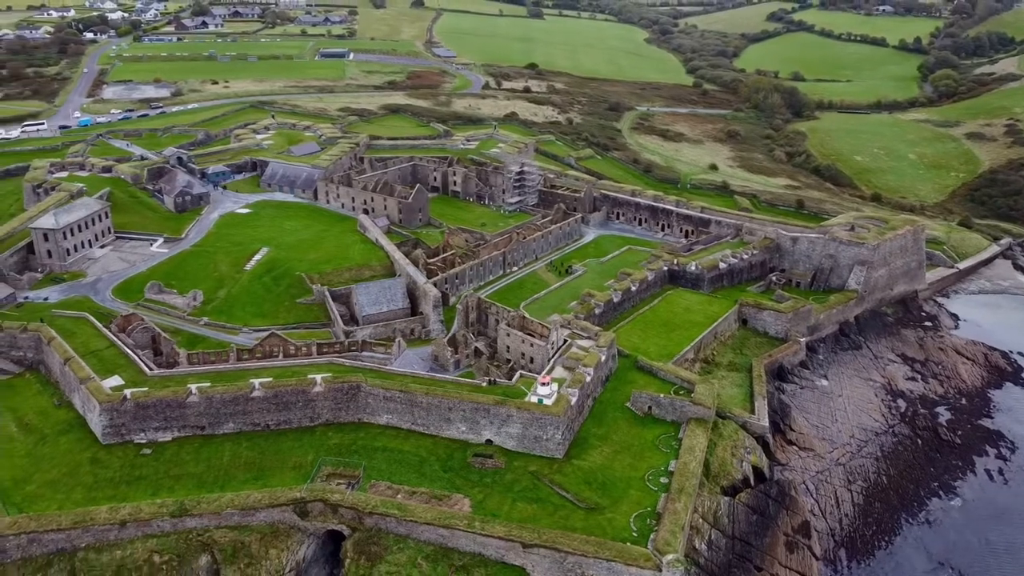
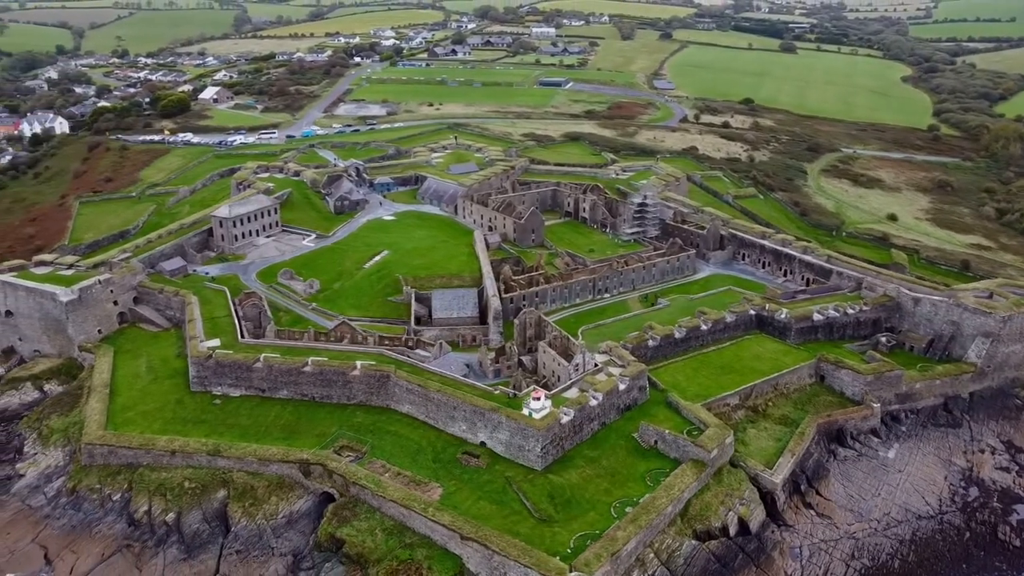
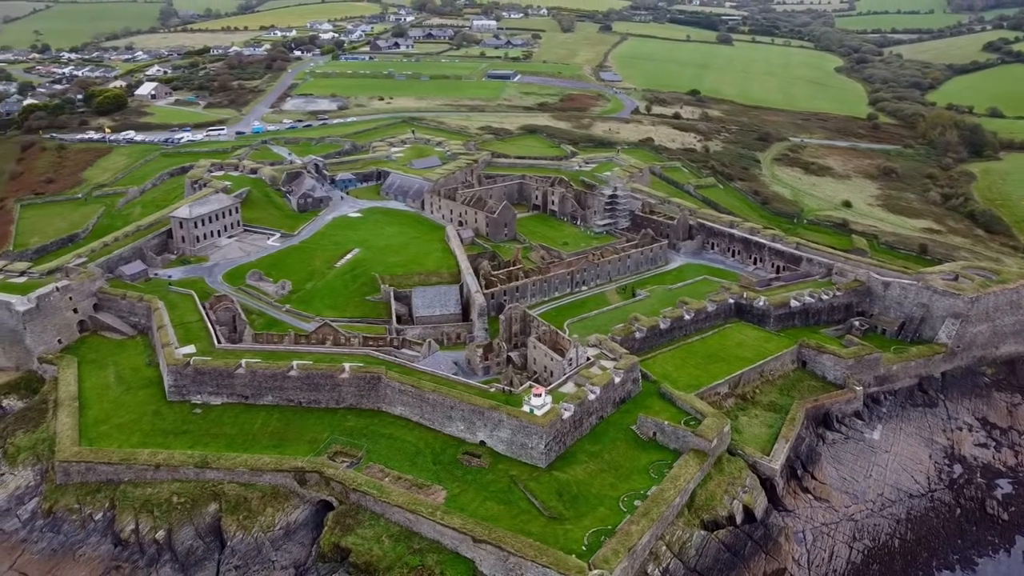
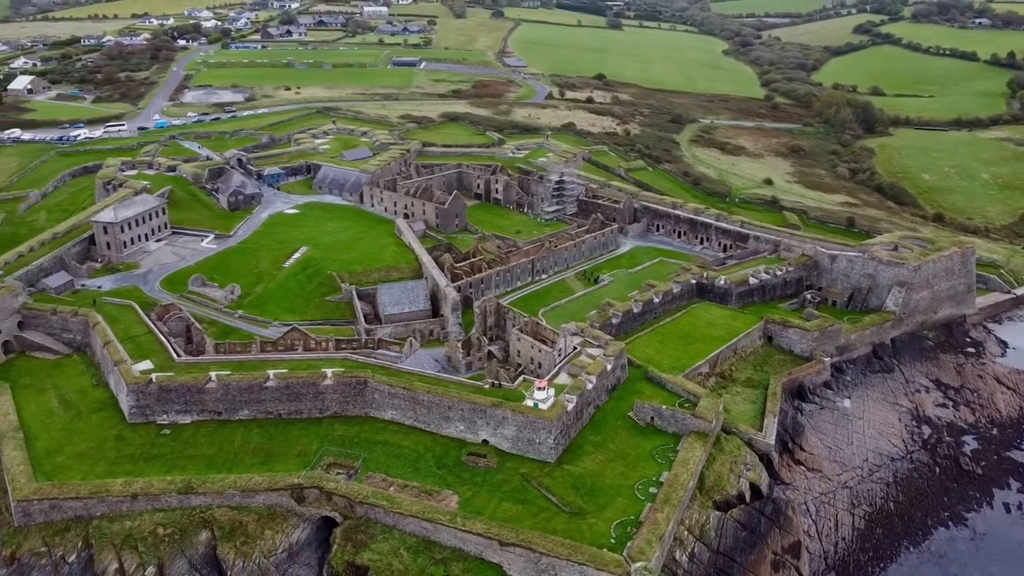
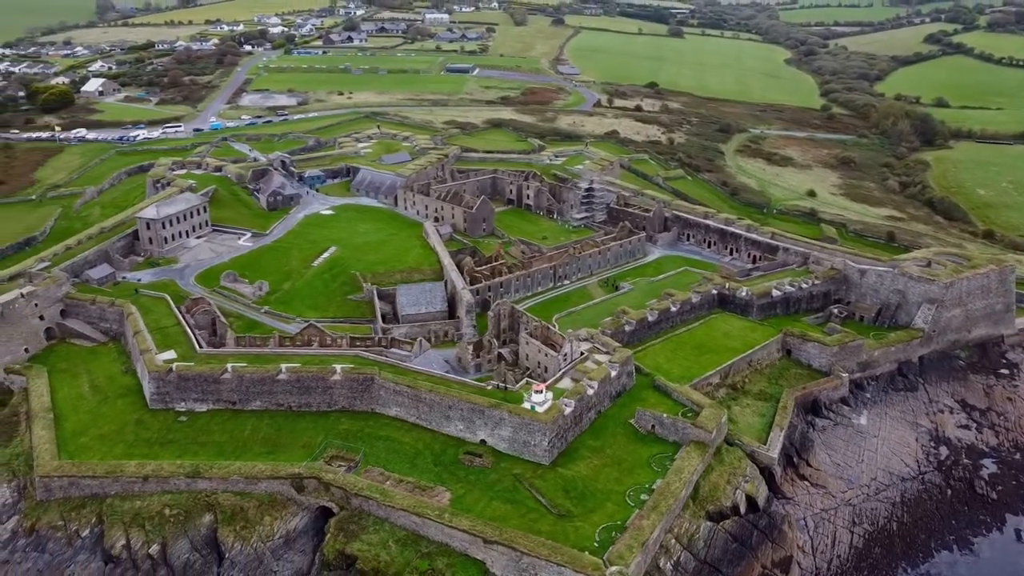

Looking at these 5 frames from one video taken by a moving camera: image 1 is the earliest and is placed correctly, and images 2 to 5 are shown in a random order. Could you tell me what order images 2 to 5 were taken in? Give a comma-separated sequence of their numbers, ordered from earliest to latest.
4, 5, 3, 2
